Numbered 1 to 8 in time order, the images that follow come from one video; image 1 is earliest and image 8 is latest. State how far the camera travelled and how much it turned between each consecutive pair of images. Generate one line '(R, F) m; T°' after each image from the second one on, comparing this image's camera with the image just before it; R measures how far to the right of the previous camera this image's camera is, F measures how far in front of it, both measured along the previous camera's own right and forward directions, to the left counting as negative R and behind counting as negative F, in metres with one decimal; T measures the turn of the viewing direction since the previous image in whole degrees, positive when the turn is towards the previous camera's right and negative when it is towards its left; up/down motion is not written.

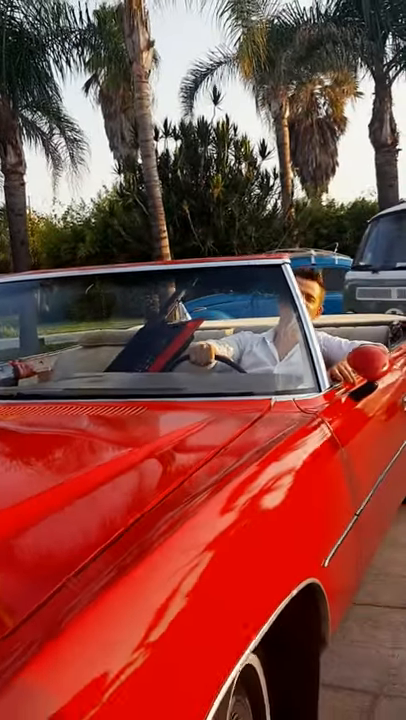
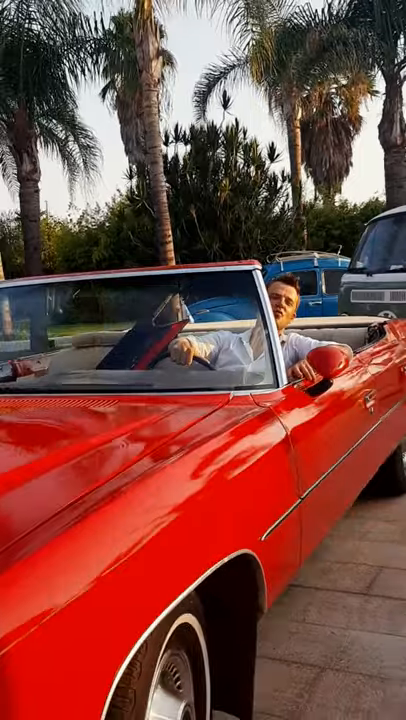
(+0.2, -0.3) m; -1°
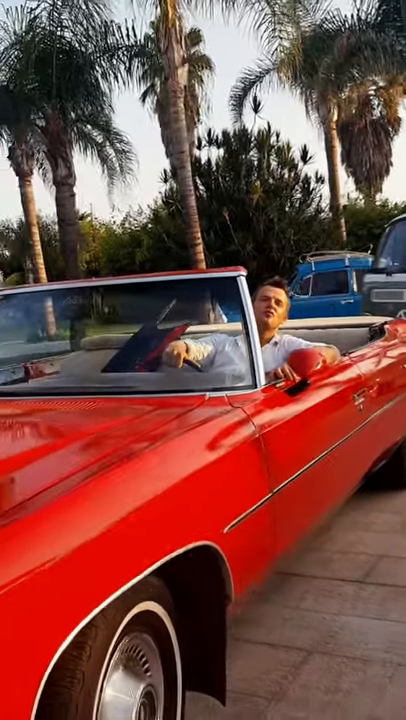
(+0.2, -0.1) m; -3°
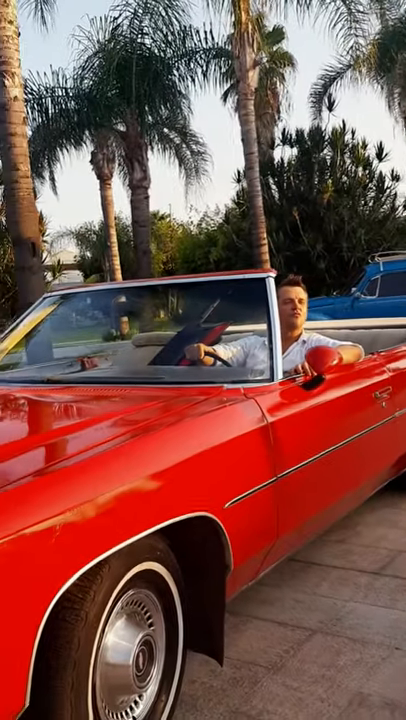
(+0.2, -0.3) m; -6°
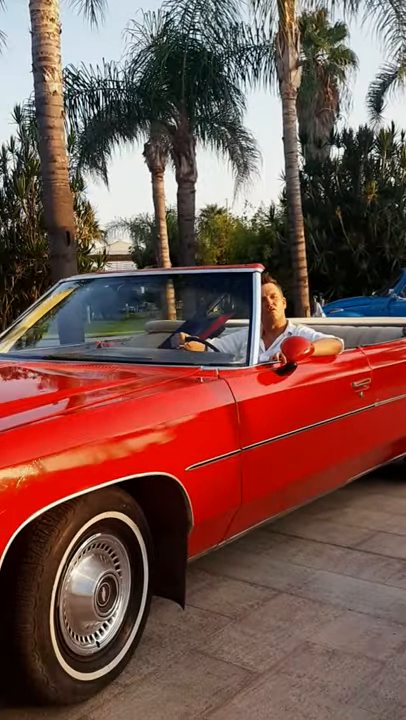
(+0.3, -0.3) m; -4°
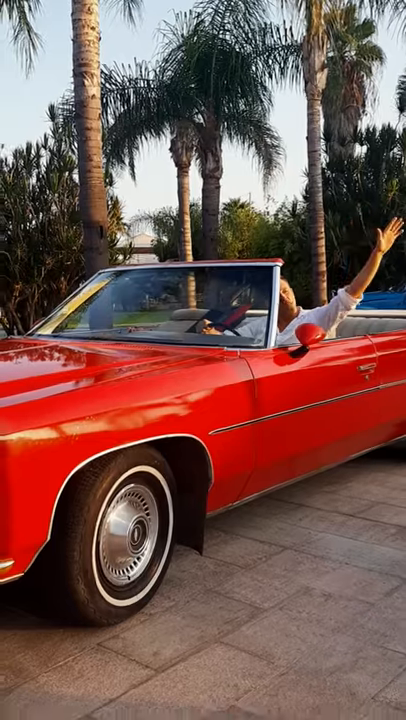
(0.0, -0.5) m; -1°
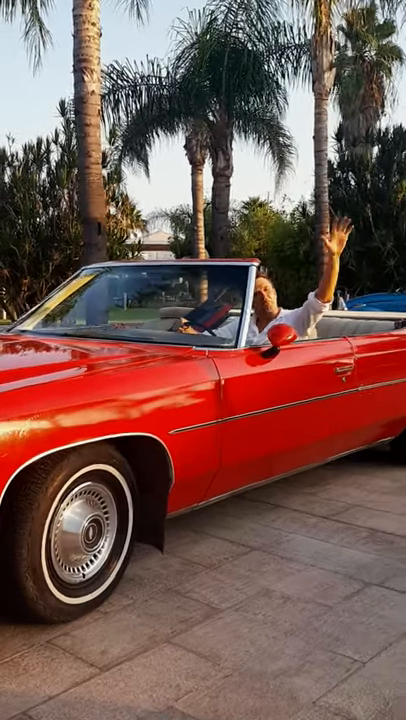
(+0.2, 0.0) m; -1°
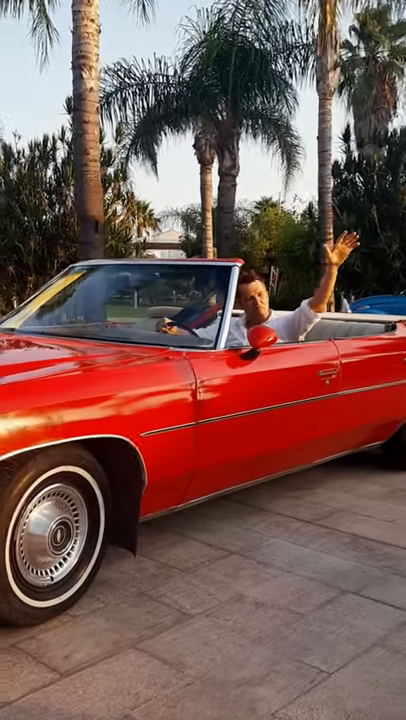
(+0.2, +0.1) m; -1°
